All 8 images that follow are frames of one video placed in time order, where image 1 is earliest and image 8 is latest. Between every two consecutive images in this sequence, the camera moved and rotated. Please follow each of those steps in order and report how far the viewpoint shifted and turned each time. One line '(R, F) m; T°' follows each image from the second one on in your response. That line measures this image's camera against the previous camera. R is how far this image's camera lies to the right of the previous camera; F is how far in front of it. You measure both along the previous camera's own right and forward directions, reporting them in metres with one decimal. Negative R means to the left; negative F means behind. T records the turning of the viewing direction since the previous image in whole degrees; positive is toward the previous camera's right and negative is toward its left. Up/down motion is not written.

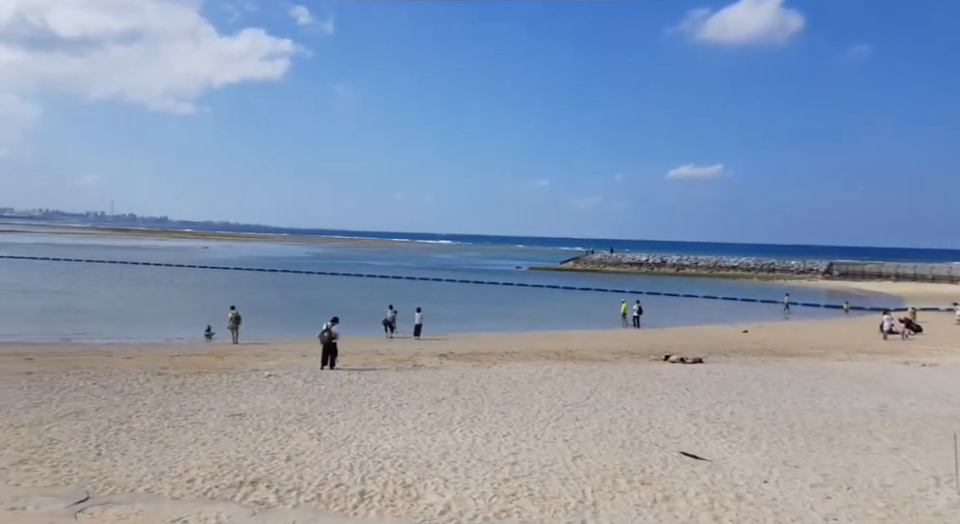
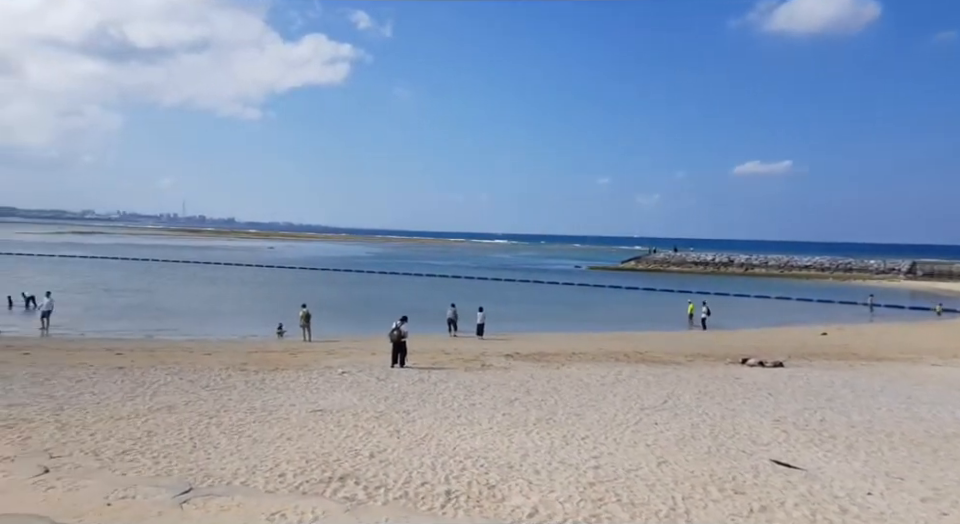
(-0.1, 0.0) m; -5°
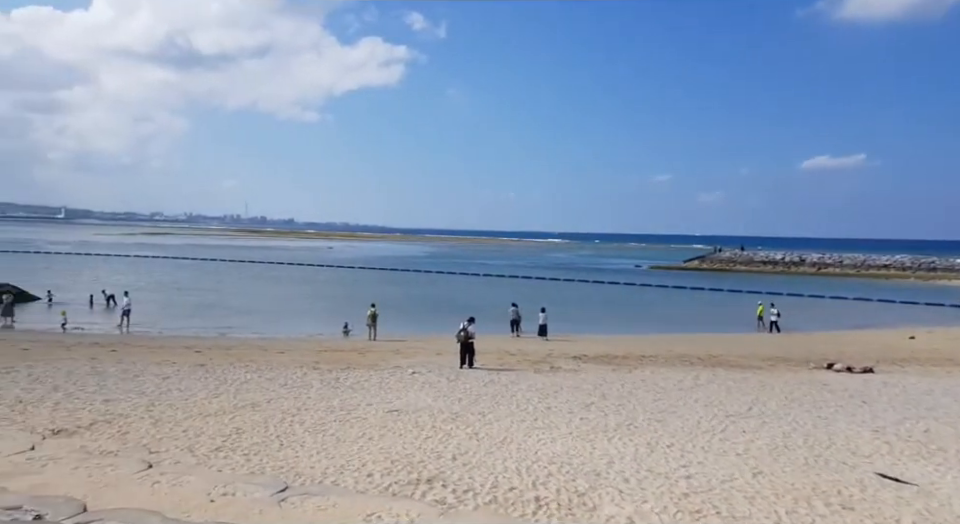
(-0.2, 0.0) m; -5°
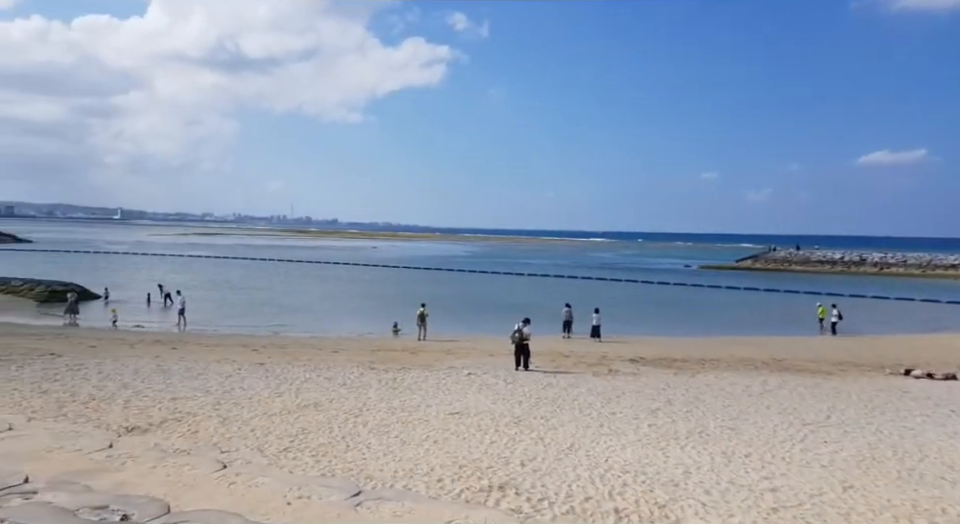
(-0.2, +0.1) m; -4°
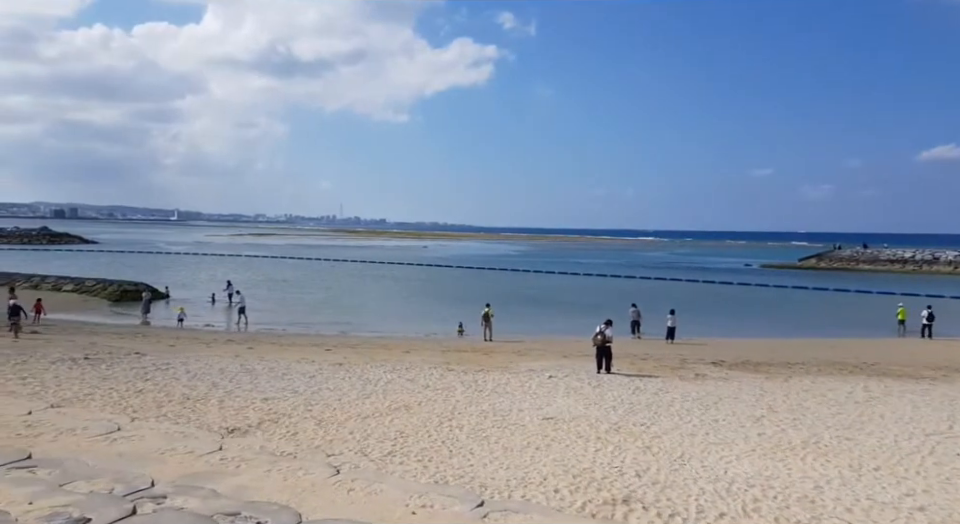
(-0.4, +0.1) m; -4°
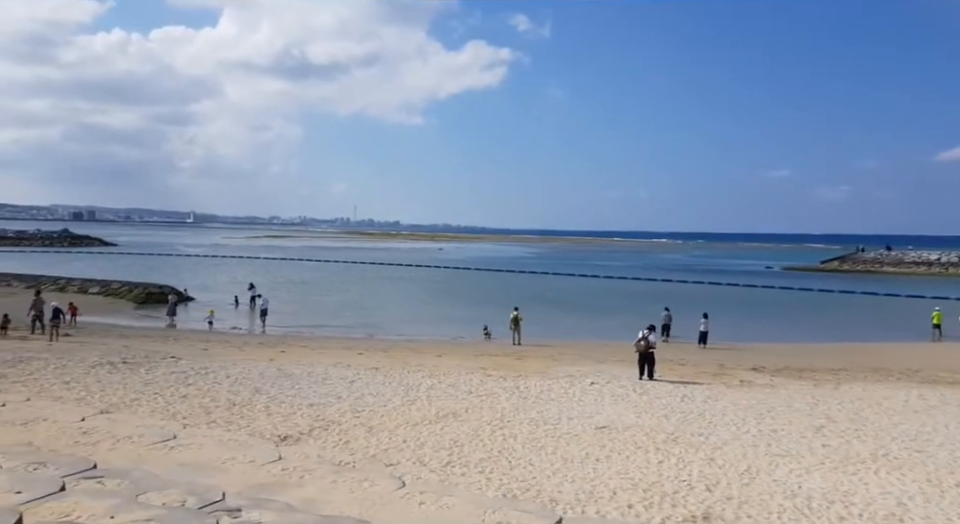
(-0.3, +0.1) m; -2°
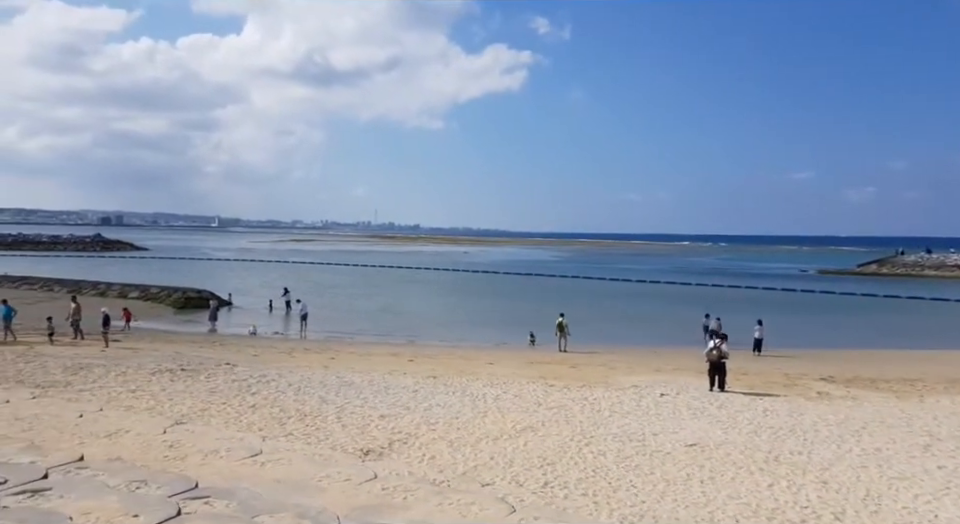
(-0.6, +0.2) m; -2°
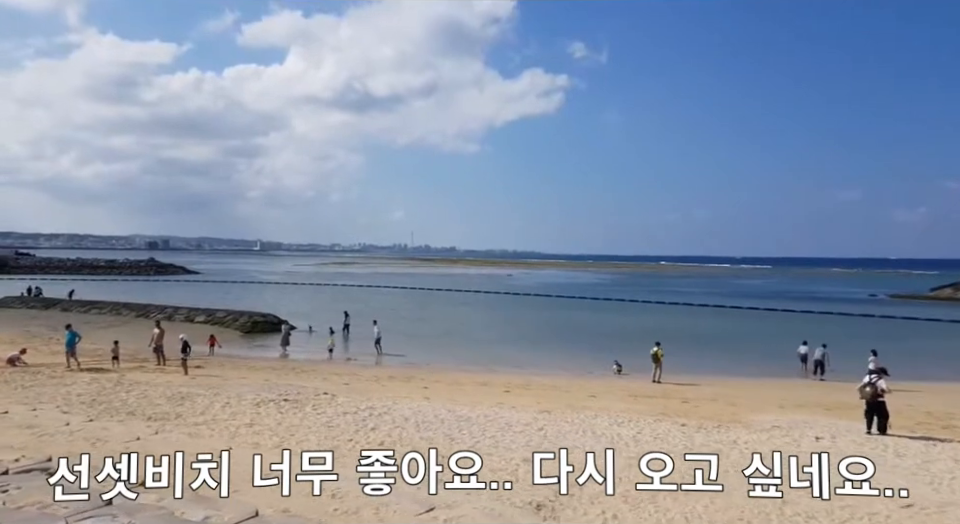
(-1.2, +0.6) m; -4°
